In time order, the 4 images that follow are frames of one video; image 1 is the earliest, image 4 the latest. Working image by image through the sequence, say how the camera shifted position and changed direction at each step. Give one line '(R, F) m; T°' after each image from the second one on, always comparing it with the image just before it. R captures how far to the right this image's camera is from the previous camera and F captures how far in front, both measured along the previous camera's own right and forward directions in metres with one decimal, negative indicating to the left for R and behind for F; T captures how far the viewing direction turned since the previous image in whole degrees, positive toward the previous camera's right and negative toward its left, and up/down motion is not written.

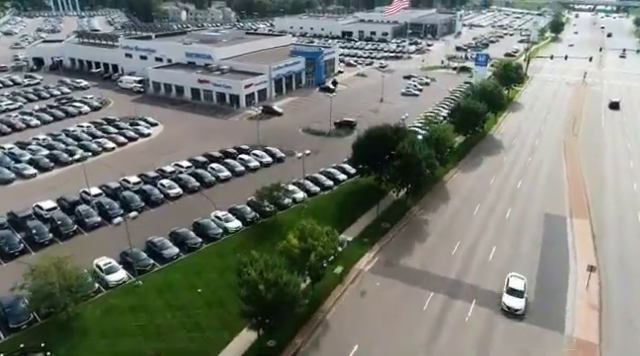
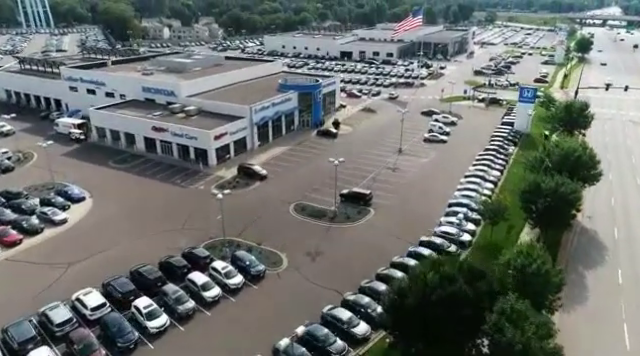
(-0.4, +18.6) m; +1°
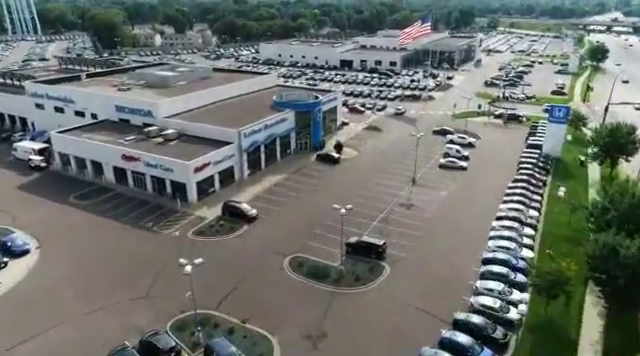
(-0.3, +8.1) m; 0°
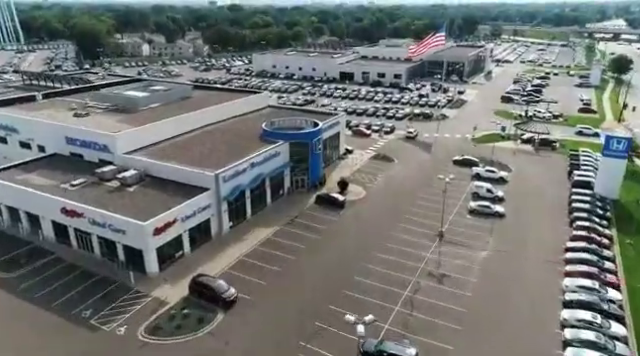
(-0.3, +10.4) m; 0°
